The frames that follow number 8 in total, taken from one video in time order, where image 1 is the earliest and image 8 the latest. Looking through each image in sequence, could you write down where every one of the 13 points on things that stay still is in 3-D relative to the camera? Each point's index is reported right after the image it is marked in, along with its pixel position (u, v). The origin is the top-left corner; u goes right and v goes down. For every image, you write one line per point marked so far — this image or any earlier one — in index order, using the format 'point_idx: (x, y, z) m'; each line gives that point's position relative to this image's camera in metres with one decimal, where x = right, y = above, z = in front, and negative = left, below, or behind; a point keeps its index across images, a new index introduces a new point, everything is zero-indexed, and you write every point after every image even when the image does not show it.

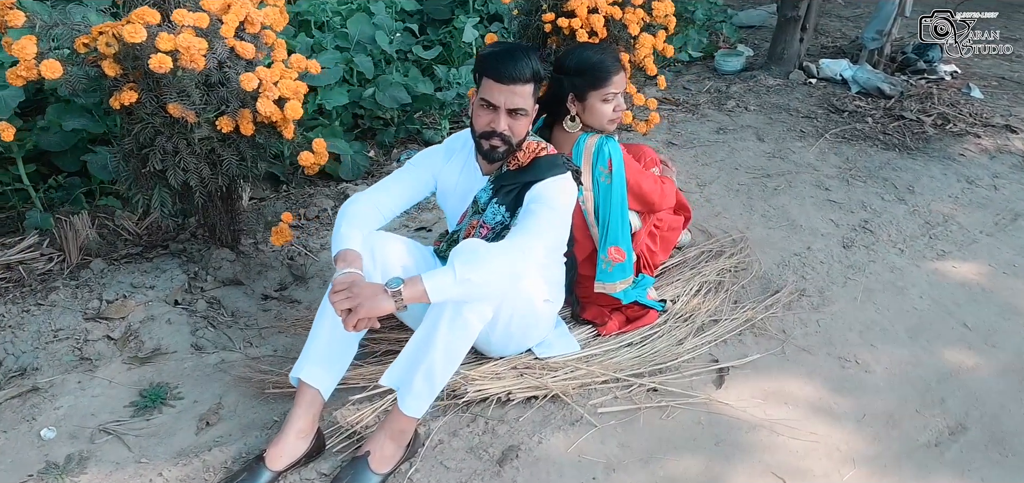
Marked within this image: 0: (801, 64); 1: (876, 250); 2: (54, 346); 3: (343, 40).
0: (+2.5, +1.5, +6.0) m
1: (+1.9, 0.0, +3.7) m
2: (-1.8, -0.4, +2.7) m
3: (-1.1, +1.3, +4.5) m
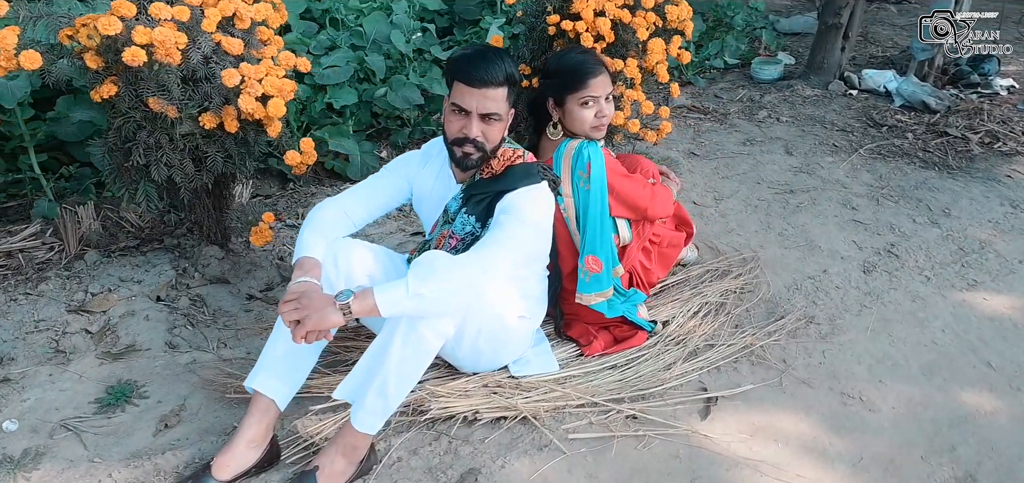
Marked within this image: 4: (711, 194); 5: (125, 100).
0: (+2.7, +1.4, +5.7) m
1: (+1.9, -0.2, +3.4) m
2: (-1.9, -0.4, +2.8) m
3: (-1.0, +1.3, +4.5) m
4: (+1.2, +0.3, +4.1) m
5: (-1.5, +0.5, +2.6) m
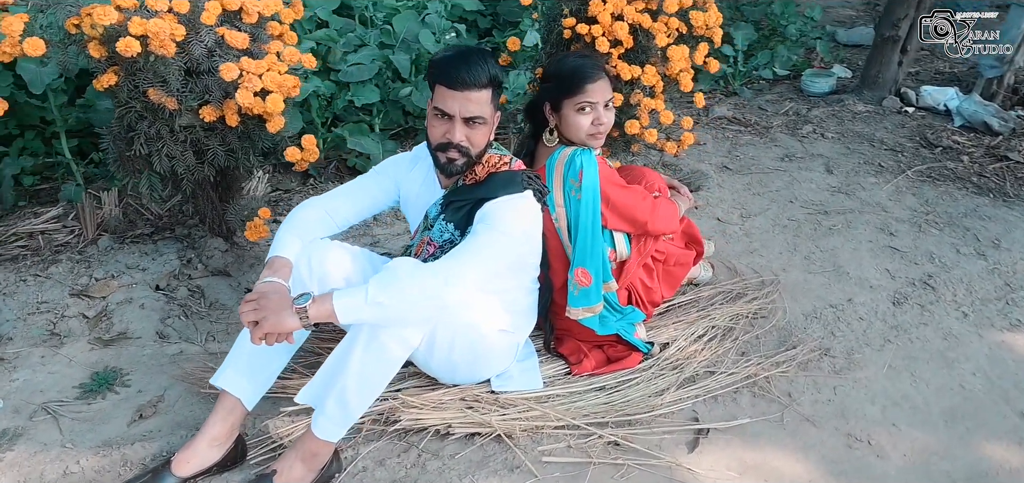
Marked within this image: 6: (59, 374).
0: (+2.9, +1.2, +5.3) m
1: (+1.9, -0.3, +3.1) m
2: (-1.9, -0.3, +2.8) m
3: (-0.8, +1.3, +4.5) m
4: (+1.3, +0.2, +3.9) m
5: (-1.5, +0.6, +2.6) m
6: (-1.7, -0.5, +2.6) m
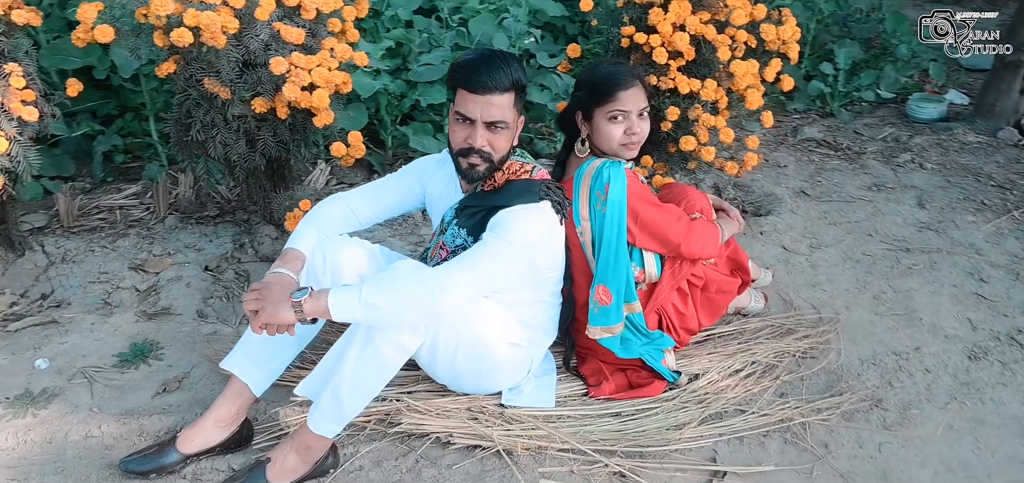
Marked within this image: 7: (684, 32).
0: (+3.5, +0.8, +4.8) m
1: (+2.0, -0.5, +2.8) m
2: (-1.8, -0.2, +3.0) m
3: (-0.3, +1.3, +4.5) m
4: (+1.5, 0.0, +3.6) m
5: (-1.3, +0.6, +2.8) m
6: (-1.6, -0.4, +2.7) m
7: (+0.7, +0.9, +3.0) m
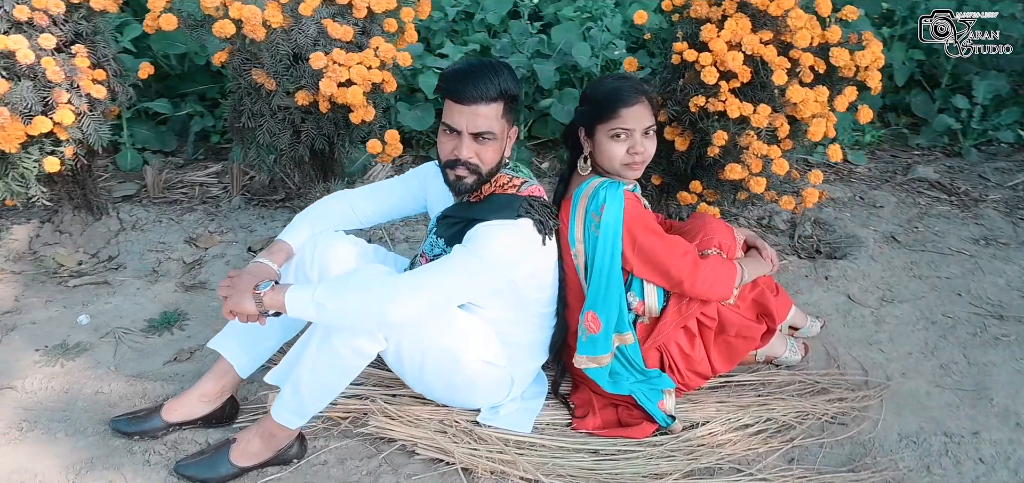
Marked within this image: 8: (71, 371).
0: (+3.9, +0.3, +4.0) m
1: (+1.9, -0.8, +2.3) m
2: (-1.7, -0.1, +3.3) m
3: (+0.2, +1.2, +4.4) m
4: (+1.7, -0.2, +3.3) m
5: (-1.2, +0.7, +2.9) m
6: (-1.6, -0.3, +2.9) m
7: (+0.9, +0.7, +2.7) m
8: (-1.6, -0.5, +2.6) m
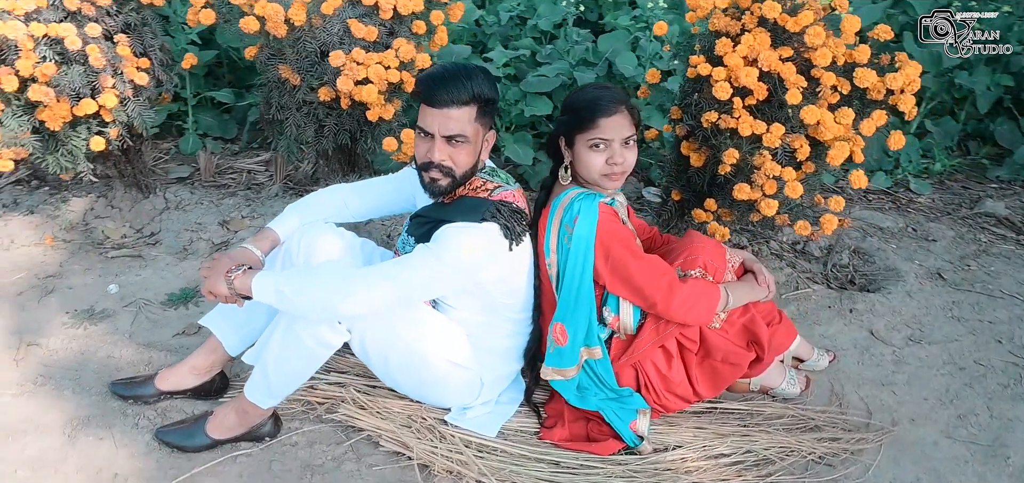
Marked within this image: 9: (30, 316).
0: (+4.0, 0.0, +3.5) m
1: (+1.8, -0.9, +2.1) m
2: (-1.6, 0.0, +3.5) m
3: (+0.5, +1.2, +4.4) m
4: (+1.7, -0.4, +3.0) m
5: (-1.1, +0.8, +3.1) m
6: (-1.6, -0.2, +3.1) m
7: (+0.9, +0.7, +2.6) m
8: (-1.7, -0.4, +2.8) m
9: (-2.0, -0.3, +2.9) m
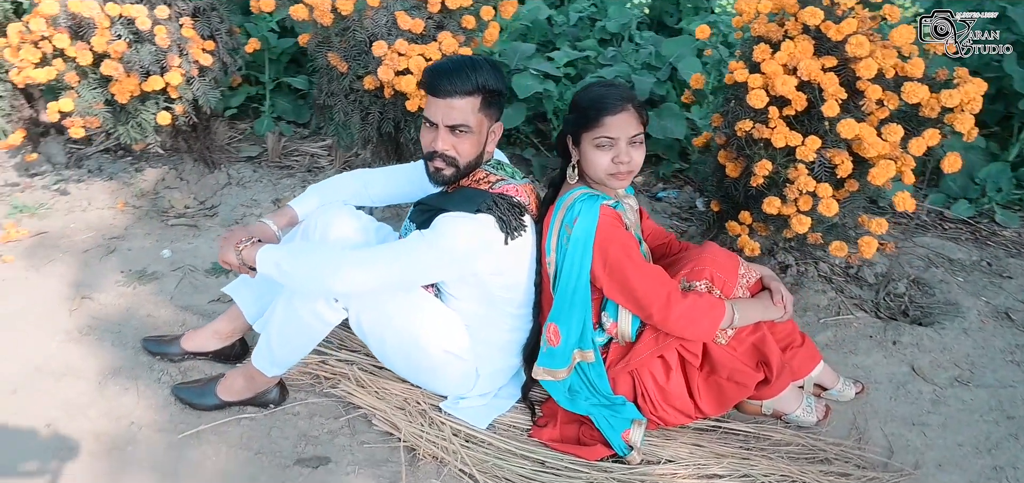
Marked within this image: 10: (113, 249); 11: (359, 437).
0: (+4.2, -0.3, +3.0) m
1: (+1.7, -1.1, +1.8) m
2: (-1.4, +0.2, +3.7) m
3: (+0.9, +1.1, +4.3) m
4: (+1.8, -0.5, +2.8) m
5: (-0.9, +0.9, +3.2) m
6: (-1.4, 0.0, +3.3) m
7: (+1.0, +0.6, +2.5) m
8: (-1.6, -0.2, +3.0) m
9: (-1.9, -0.1, +3.1) m
10: (-1.9, 0.0, +3.3) m
11: (-0.5, -0.7, +2.4) m
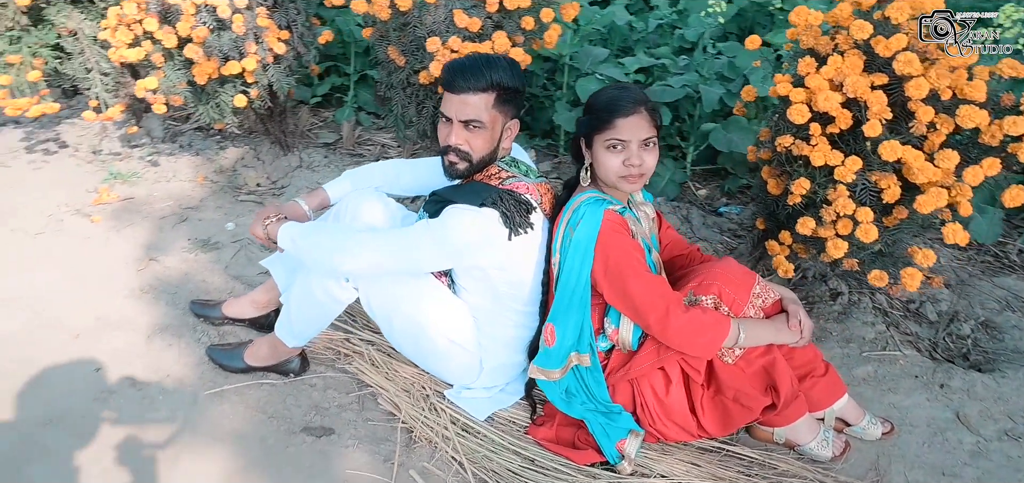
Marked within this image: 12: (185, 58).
0: (+4.2, -0.7, +2.4) m
1: (+1.5, -1.2, +1.6) m
2: (-1.2, +0.3, +3.9) m
3: (+1.3, +1.0, +4.2) m
4: (+1.8, -0.7, +2.6) m
5: (-0.6, +0.9, +3.4) m
6: (-1.2, +0.1, +3.6) m
7: (+1.1, +0.5, +2.4) m
8: (-1.5, -0.1, +3.3) m
9: (-1.7, 0.0, +3.4) m
10: (-1.7, +0.1, +3.6) m
11: (-0.5, -0.6, +2.5) m
12: (-1.6, +0.9, +3.4) m
